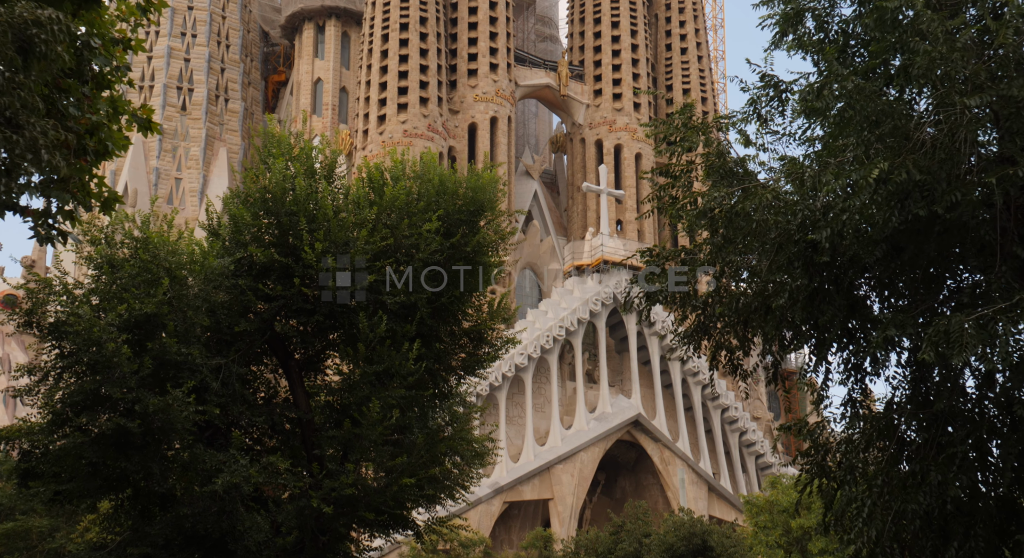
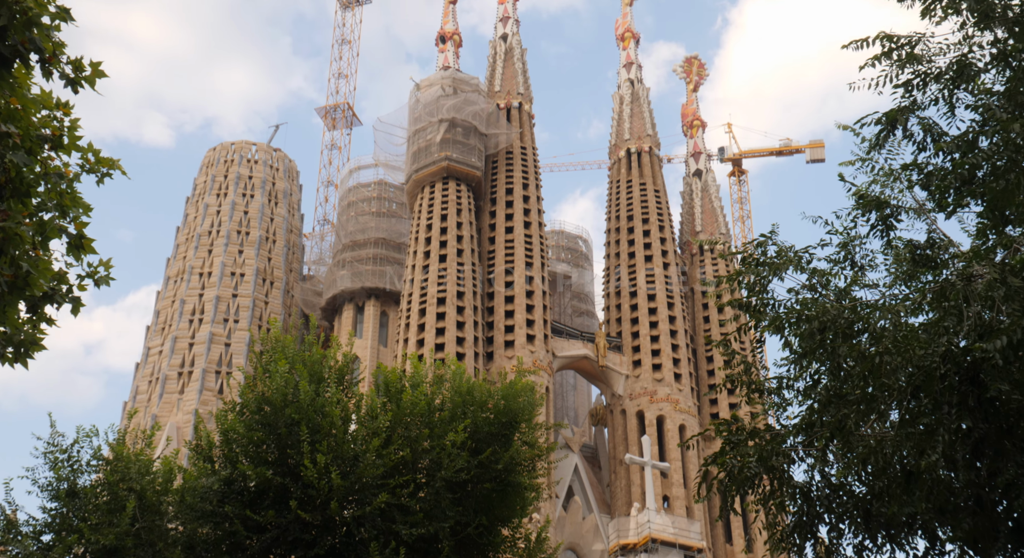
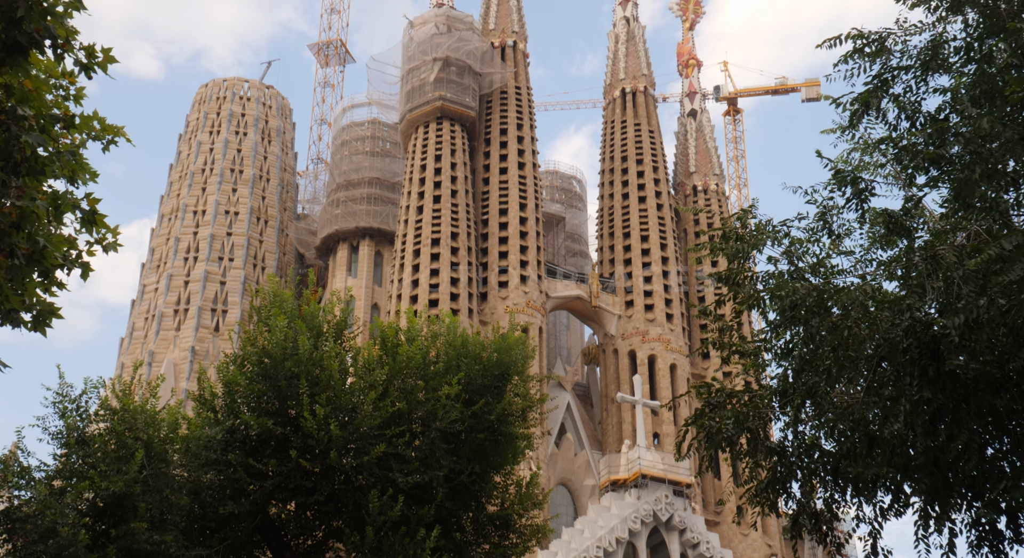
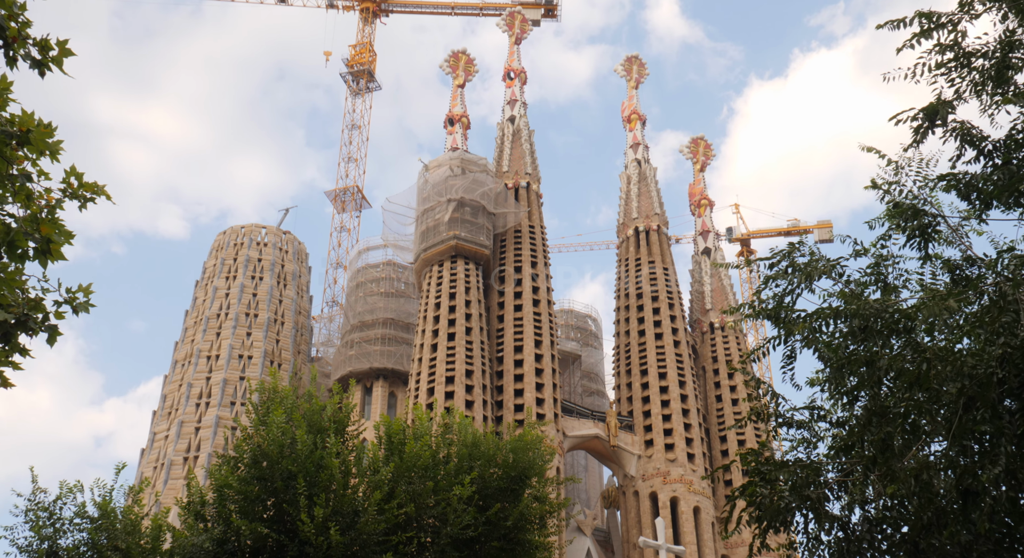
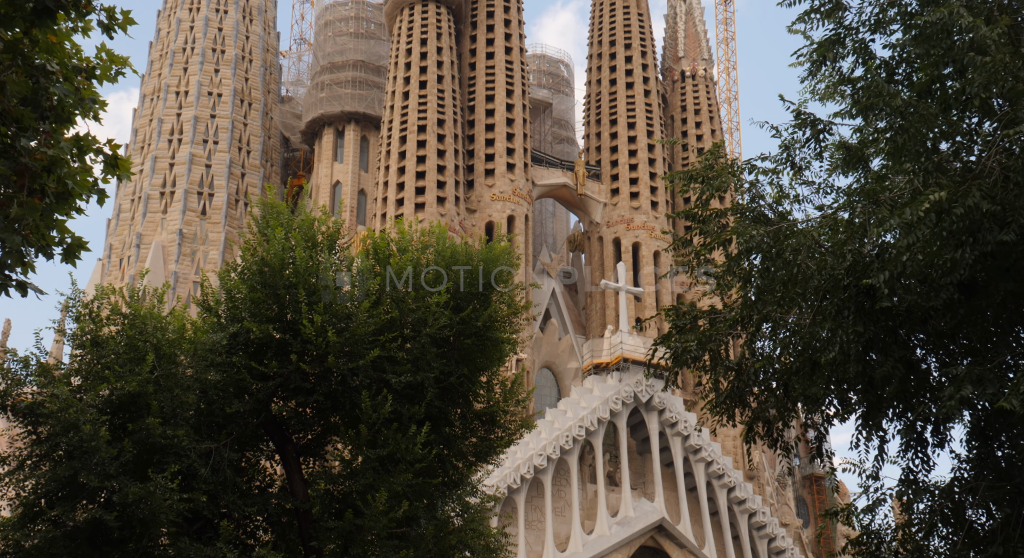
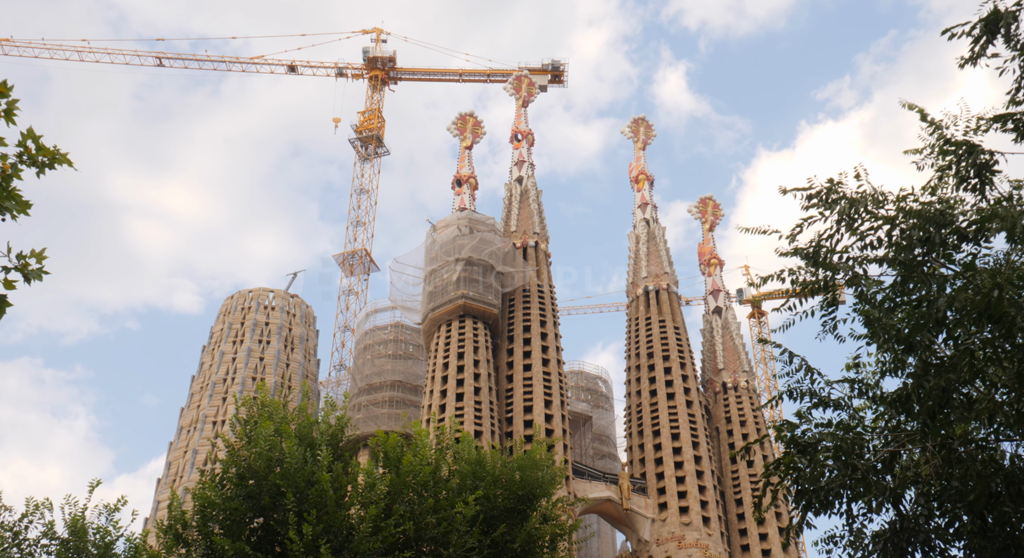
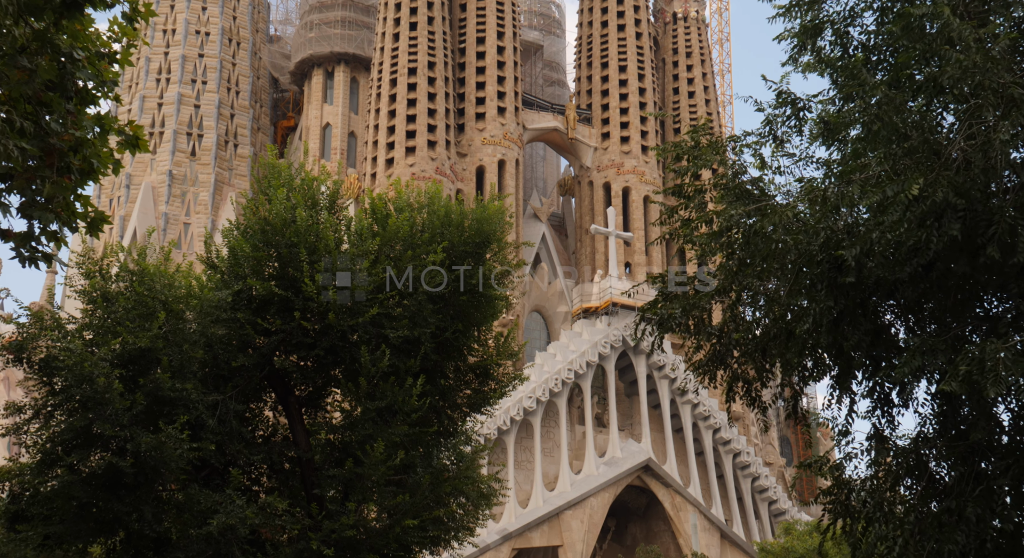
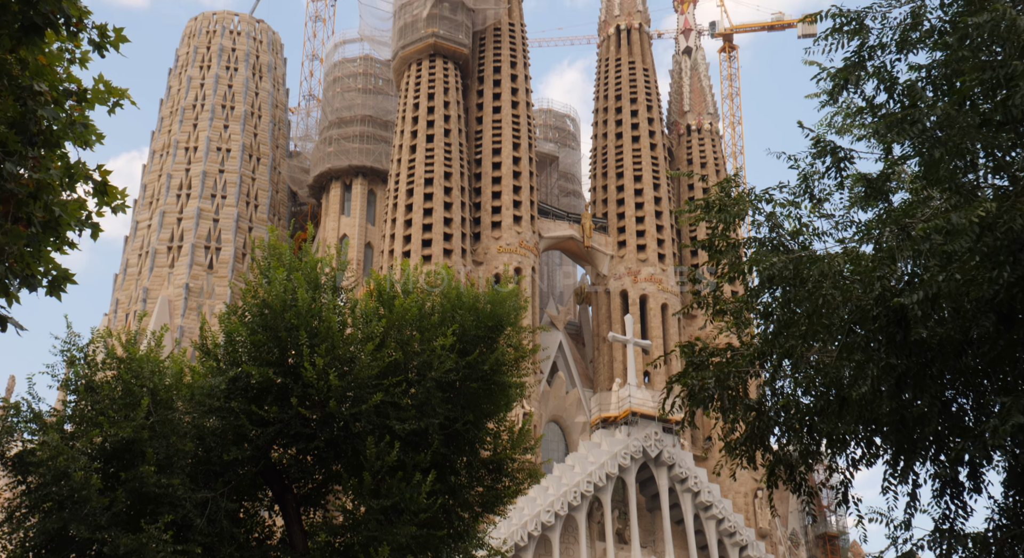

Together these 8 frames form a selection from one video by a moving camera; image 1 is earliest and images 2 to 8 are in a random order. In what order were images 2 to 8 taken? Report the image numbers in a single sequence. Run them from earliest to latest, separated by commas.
7, 5, 8, 3, 2, 4, 6
